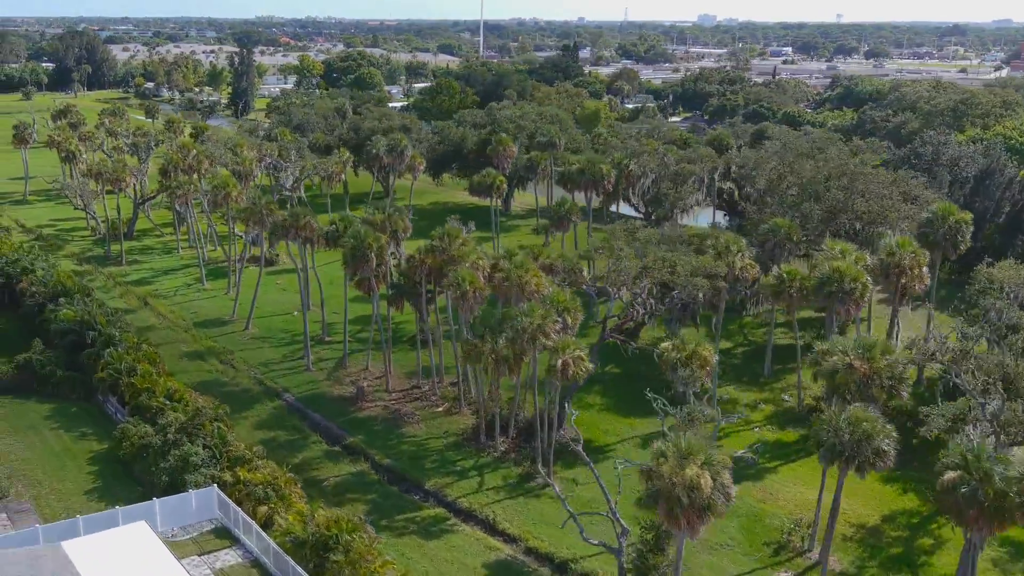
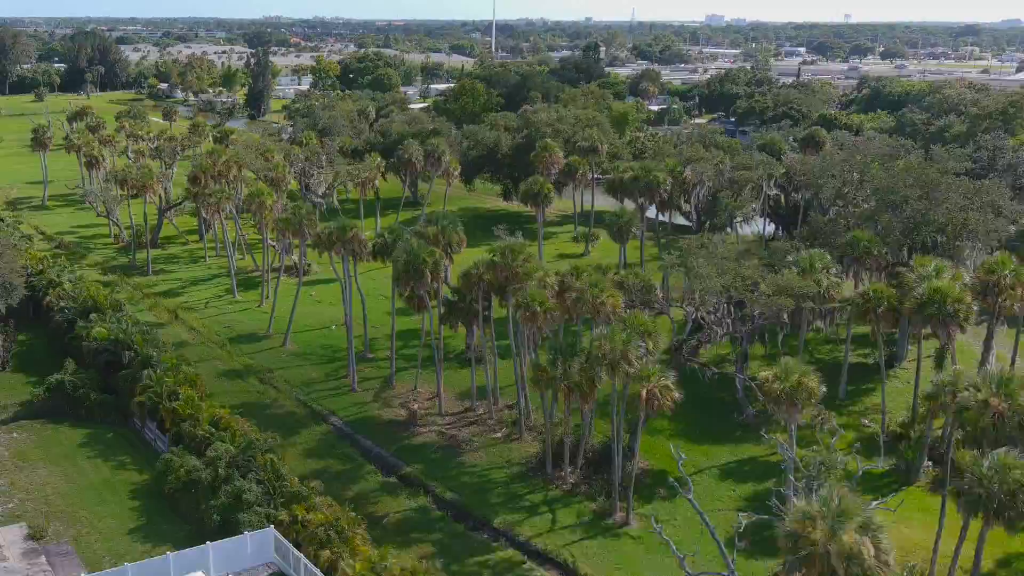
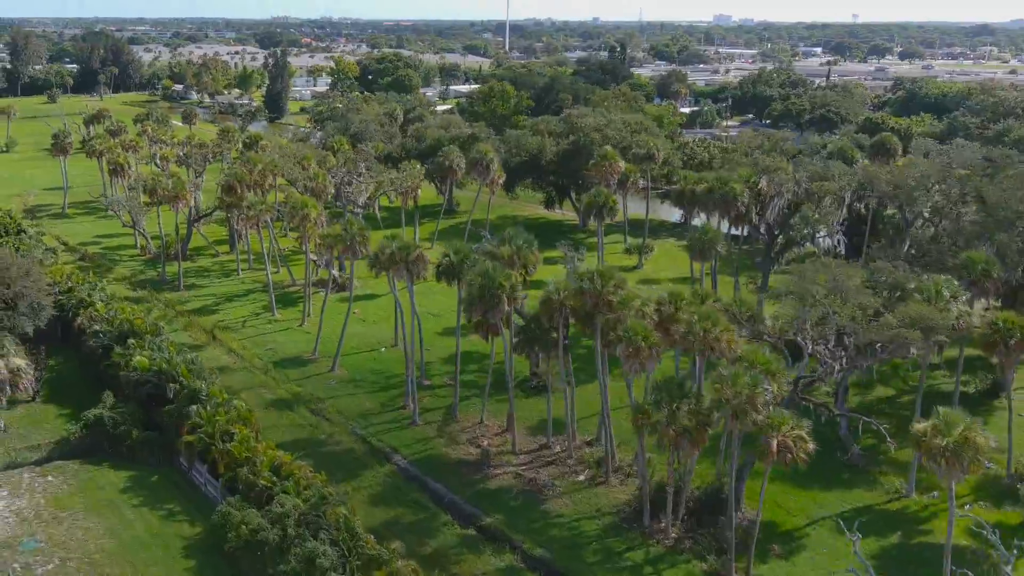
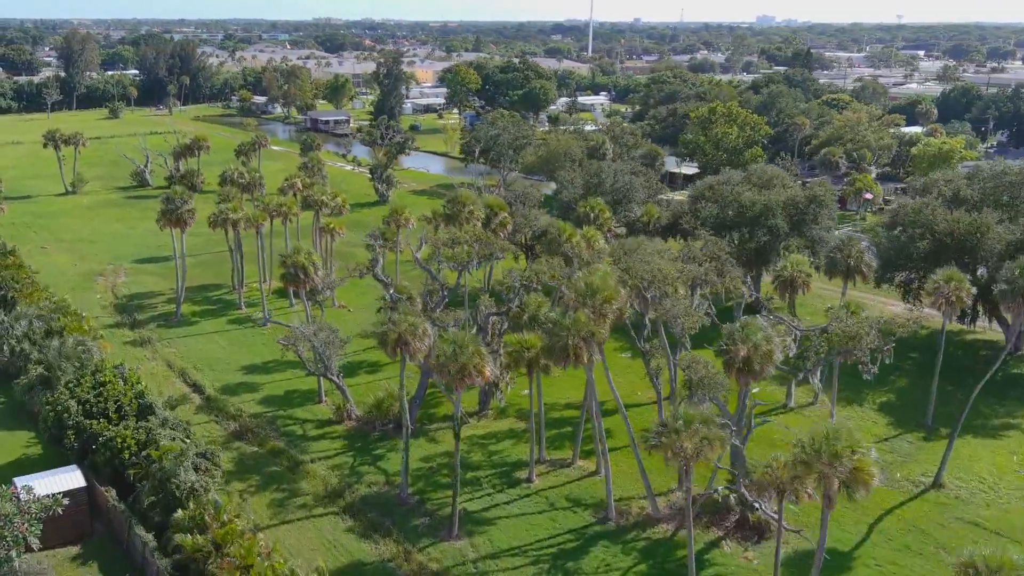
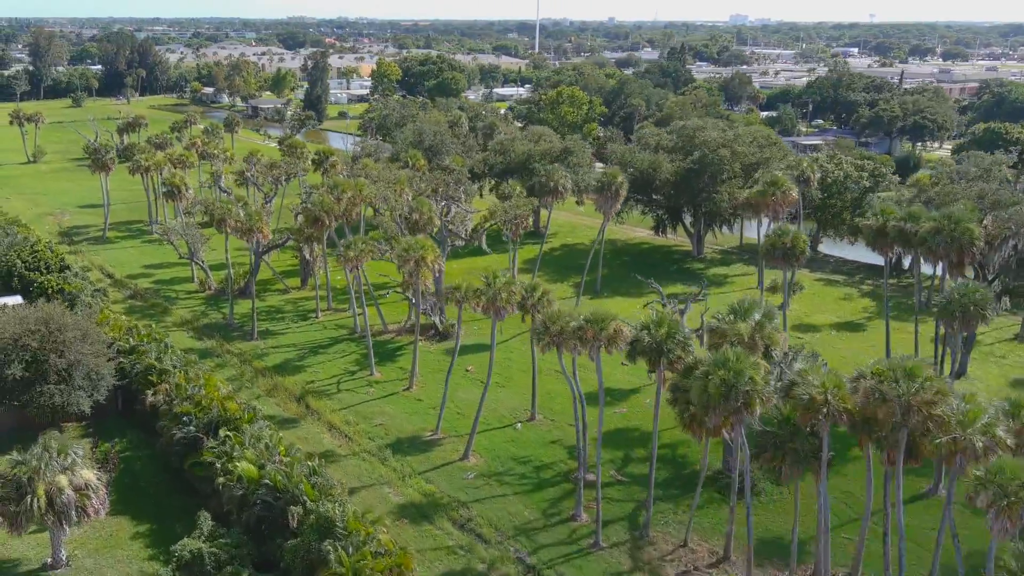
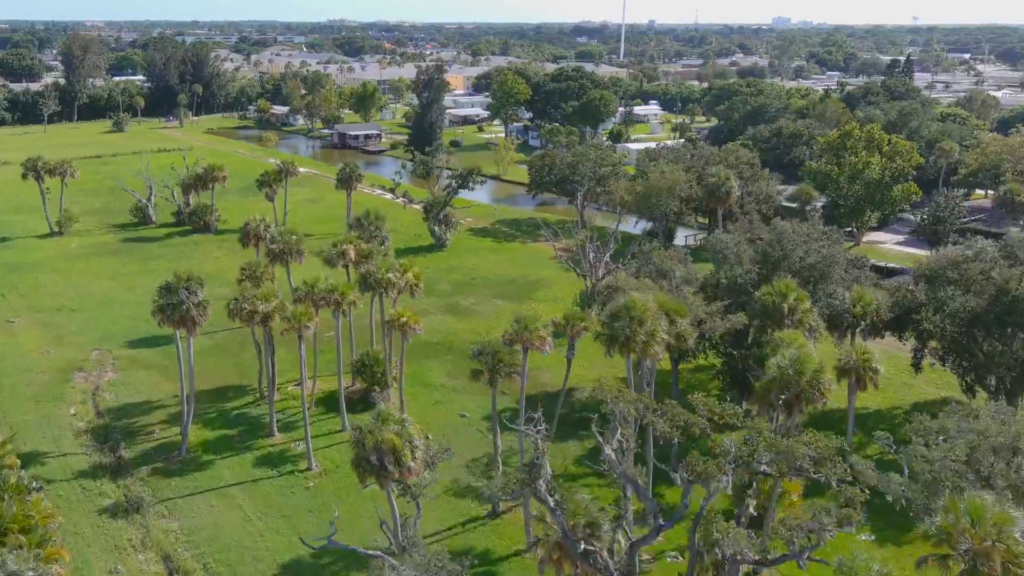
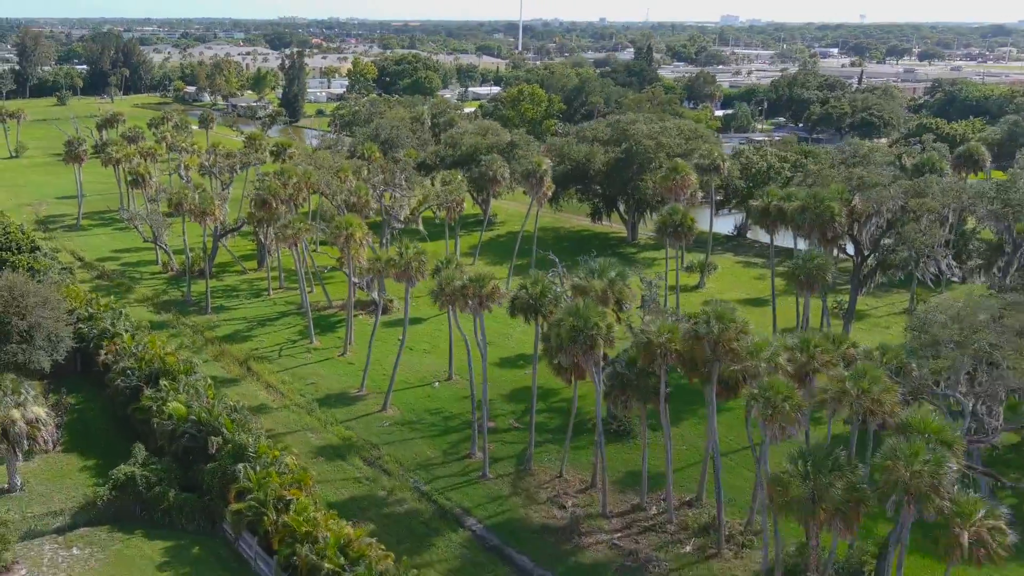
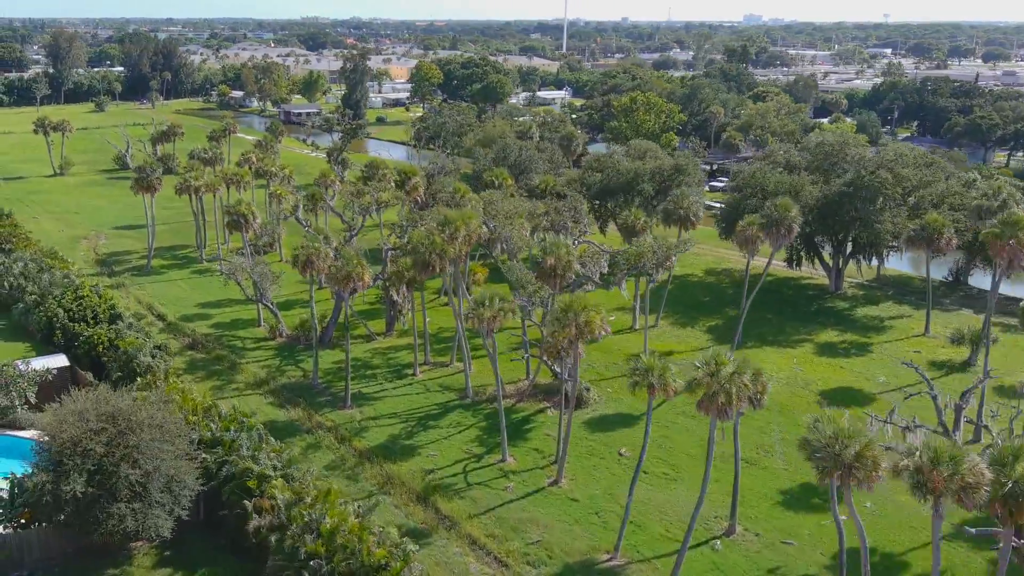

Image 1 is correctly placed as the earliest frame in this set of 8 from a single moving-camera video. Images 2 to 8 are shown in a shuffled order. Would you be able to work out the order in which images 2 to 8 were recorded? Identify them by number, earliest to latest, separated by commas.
2, 3, 7, 5, 8, 4, 6
